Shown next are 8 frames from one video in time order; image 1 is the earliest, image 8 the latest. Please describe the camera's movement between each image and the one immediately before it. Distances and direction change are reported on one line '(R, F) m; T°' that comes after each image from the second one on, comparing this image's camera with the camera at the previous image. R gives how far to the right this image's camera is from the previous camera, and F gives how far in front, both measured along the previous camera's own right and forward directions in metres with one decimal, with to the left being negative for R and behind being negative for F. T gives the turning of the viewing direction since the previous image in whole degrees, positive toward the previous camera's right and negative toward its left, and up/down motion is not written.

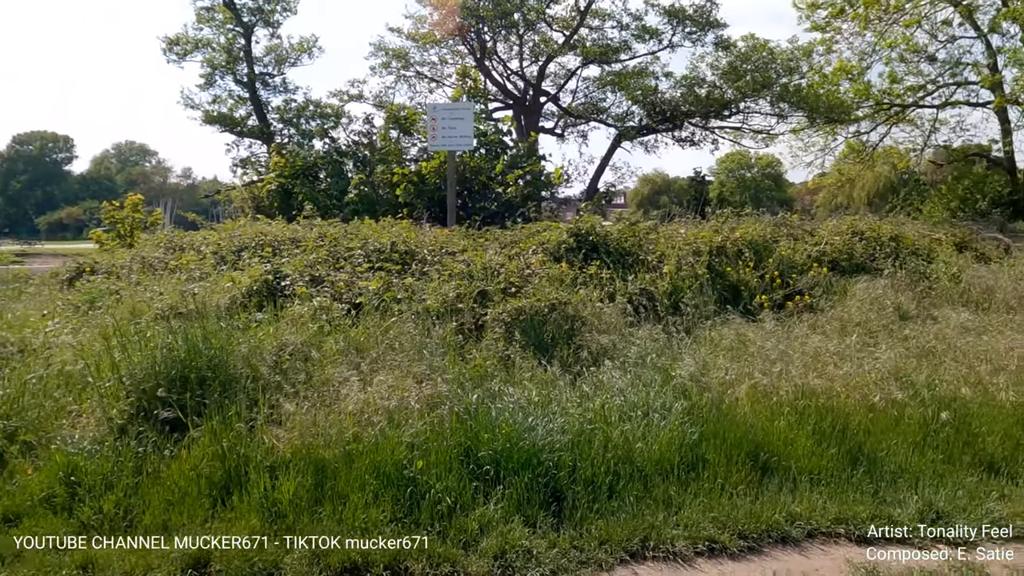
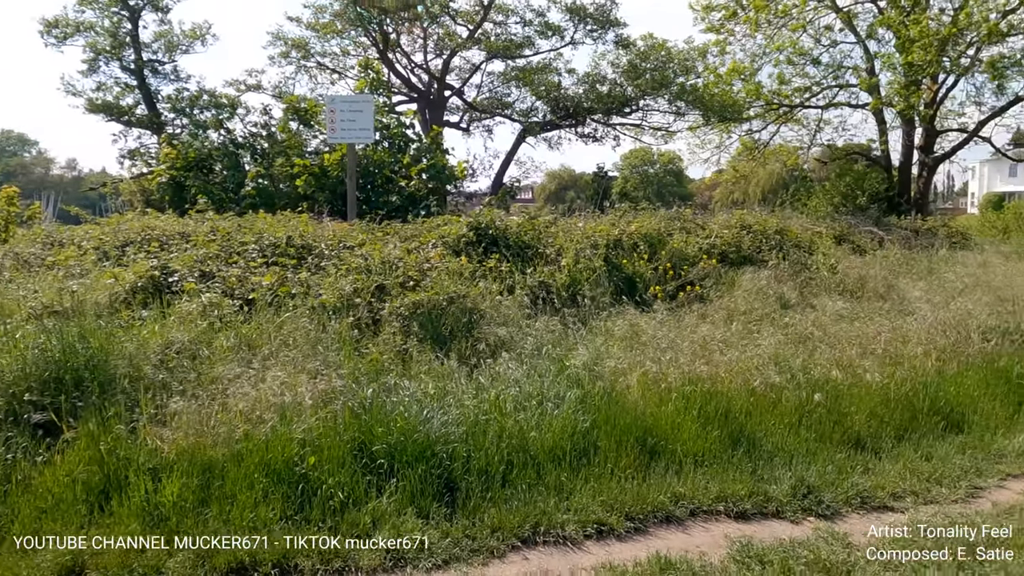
(+0.1, 0.0) m; +7°
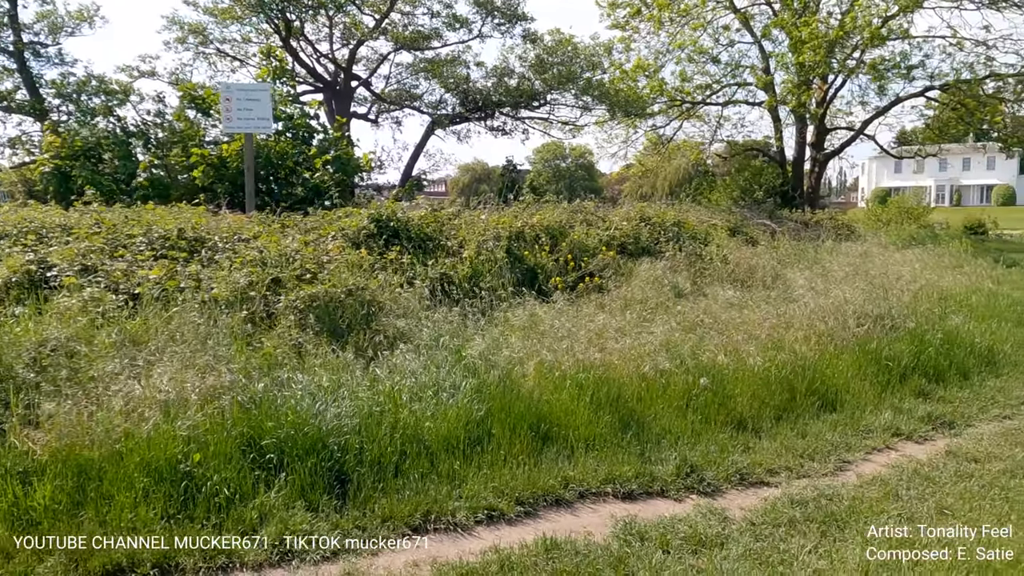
(+0.1, 0.0) m; +6°
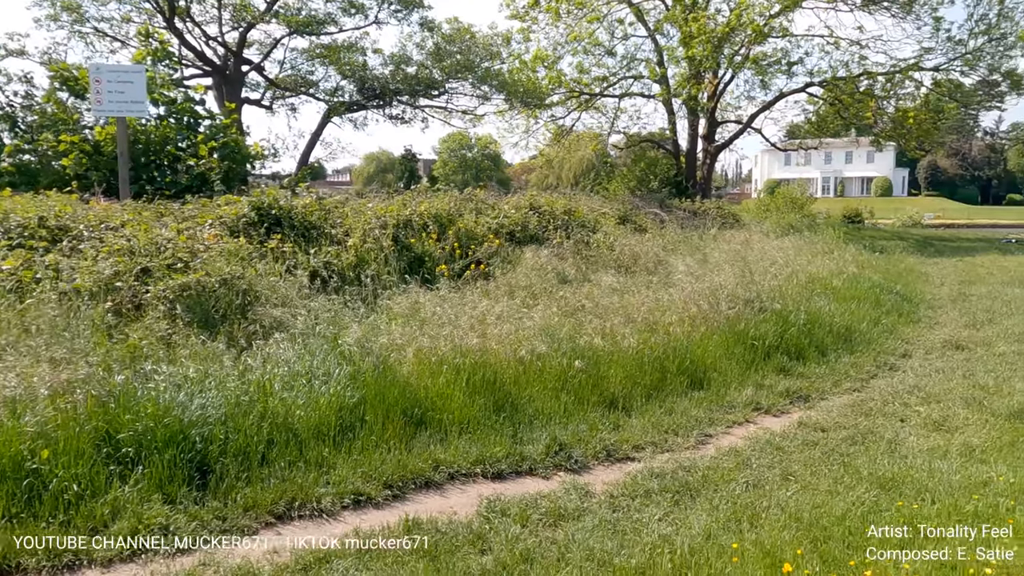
(+0.2, -0.1) m; +7°
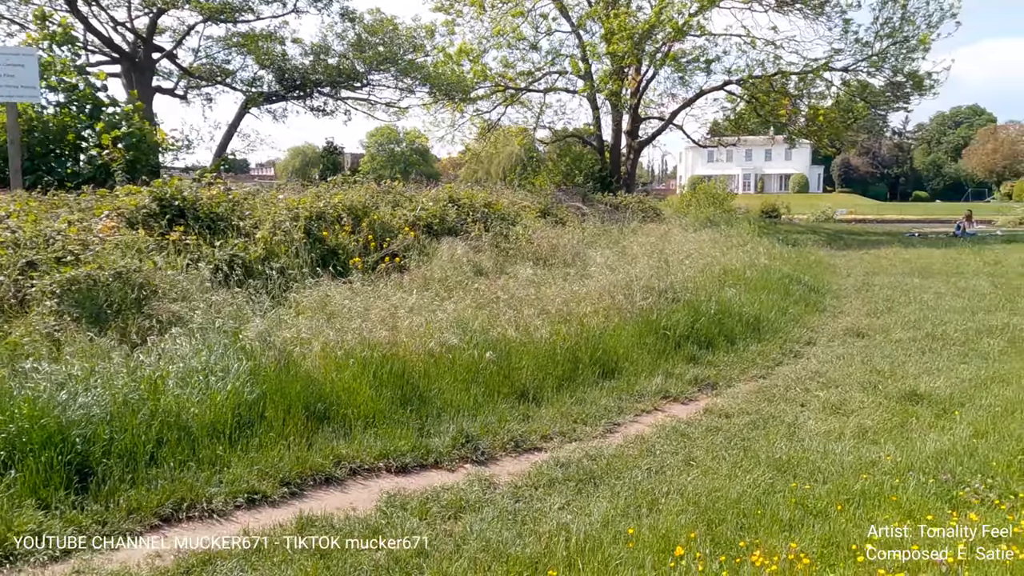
(+0.2, +0.1) m; +5°
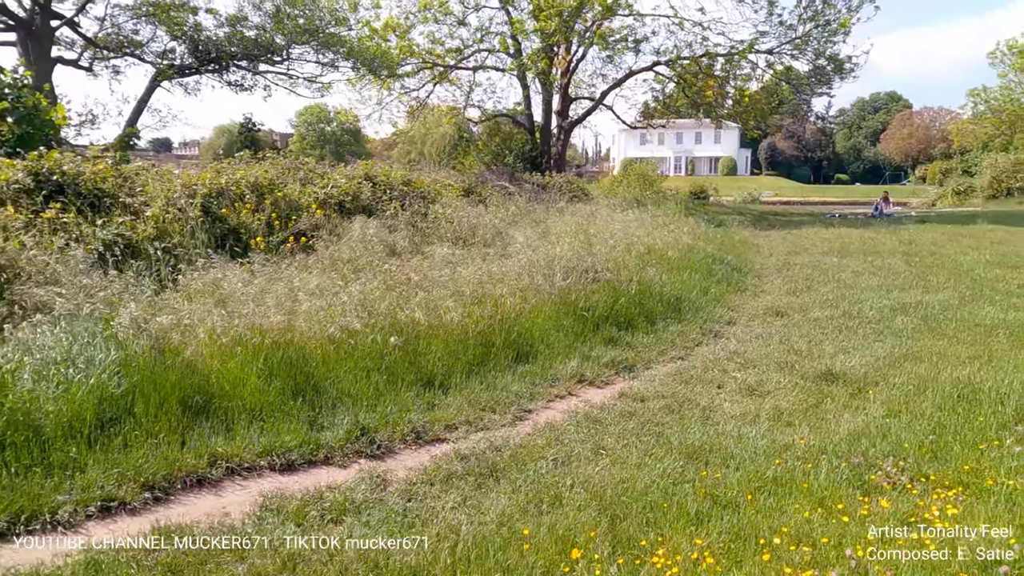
(+0.2, +0.3) m; +5°
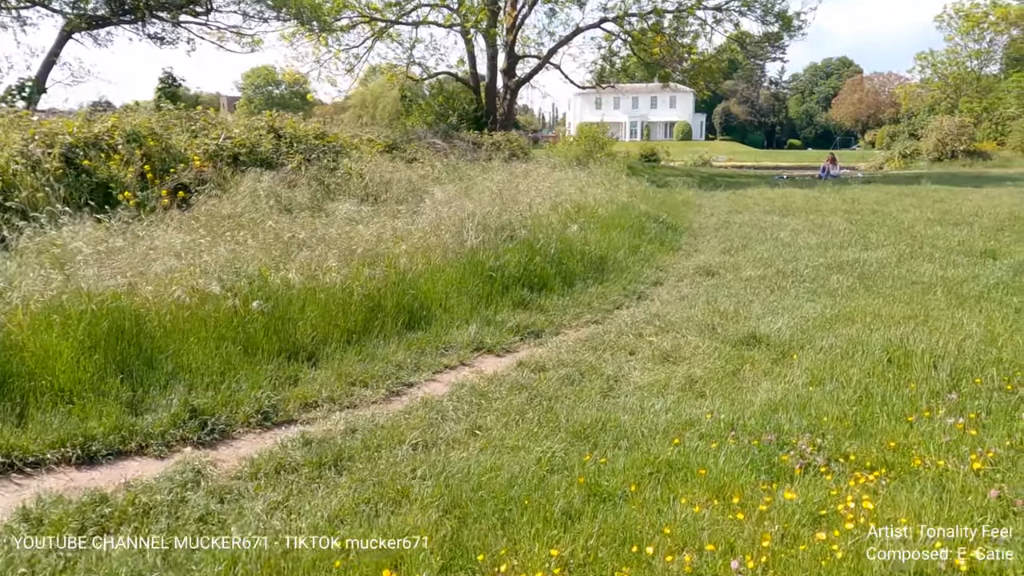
(+0.5, +0.7) m; +3°
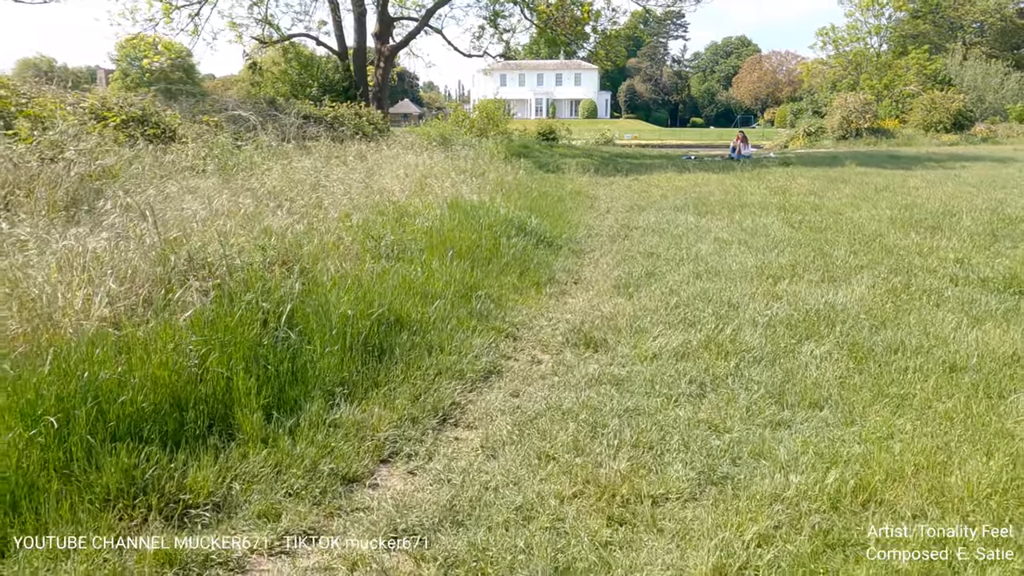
(+1.1, +3.5) m; +7°
